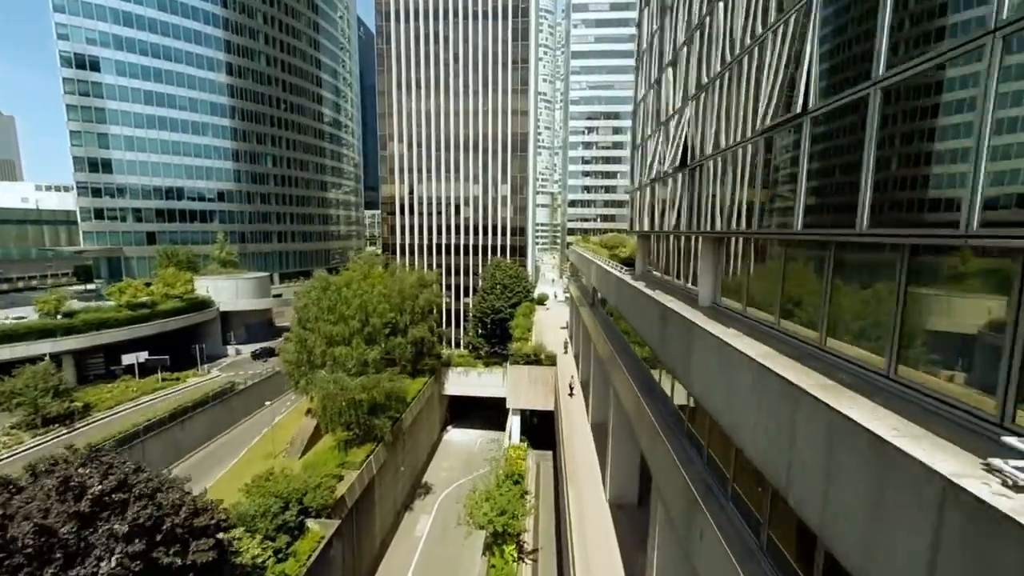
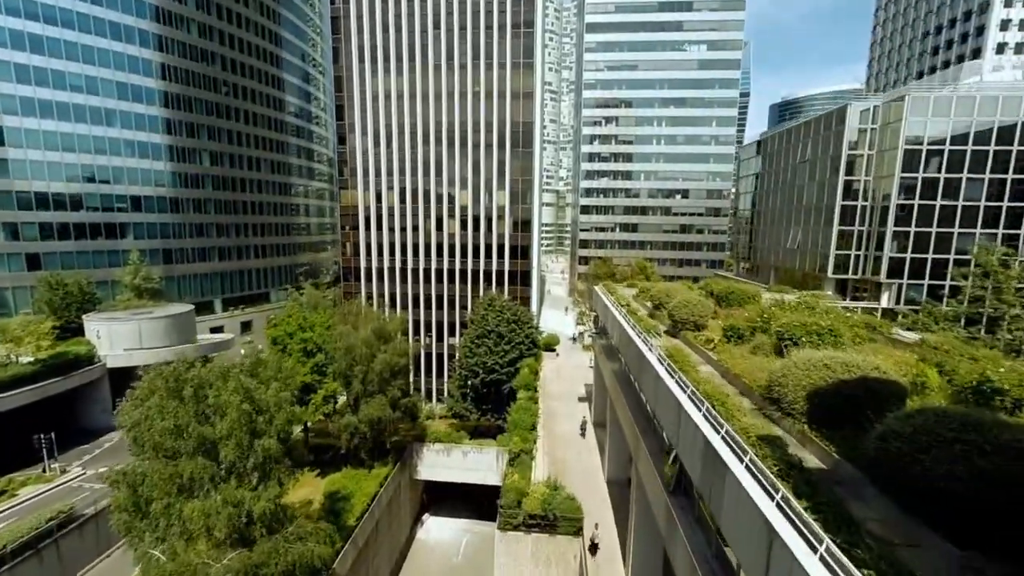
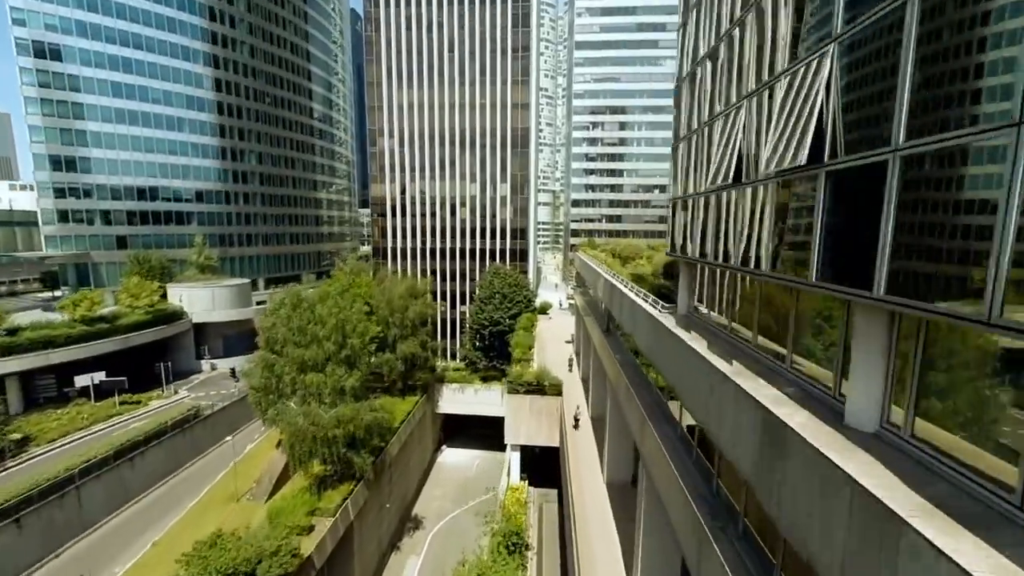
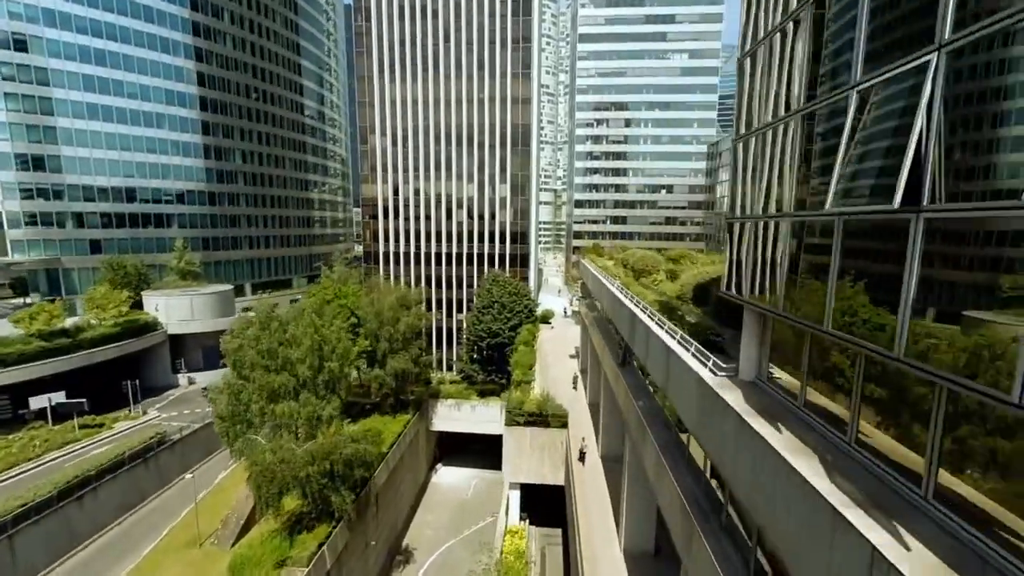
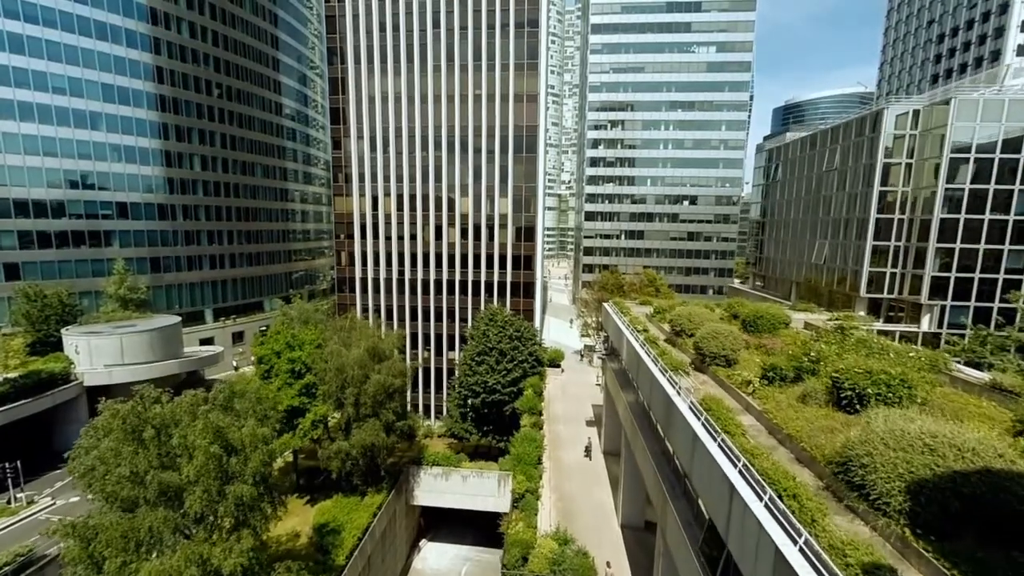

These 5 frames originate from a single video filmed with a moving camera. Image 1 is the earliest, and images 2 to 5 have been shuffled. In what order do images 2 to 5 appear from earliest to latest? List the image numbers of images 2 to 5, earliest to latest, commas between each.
3, 4, 2, 5
